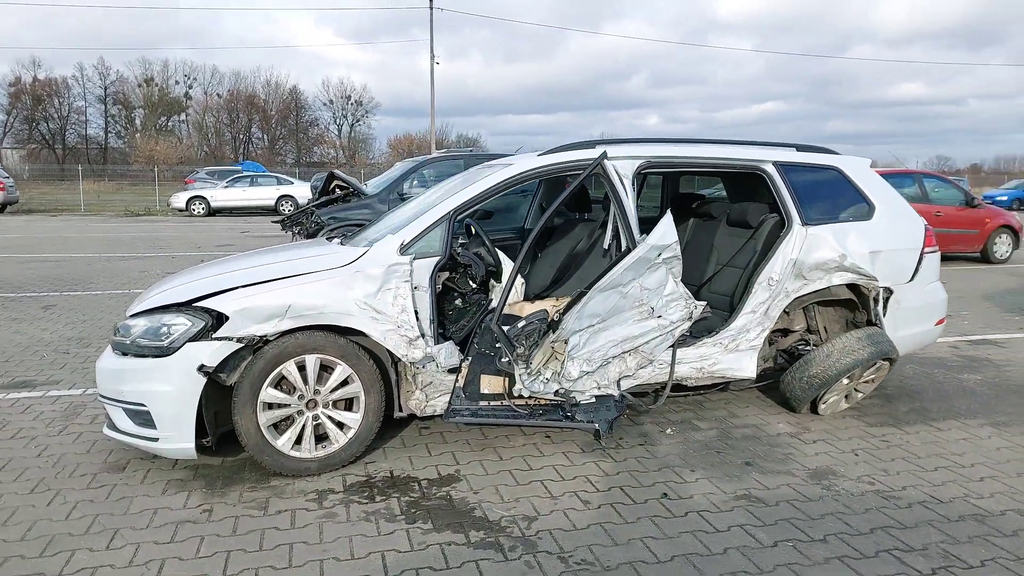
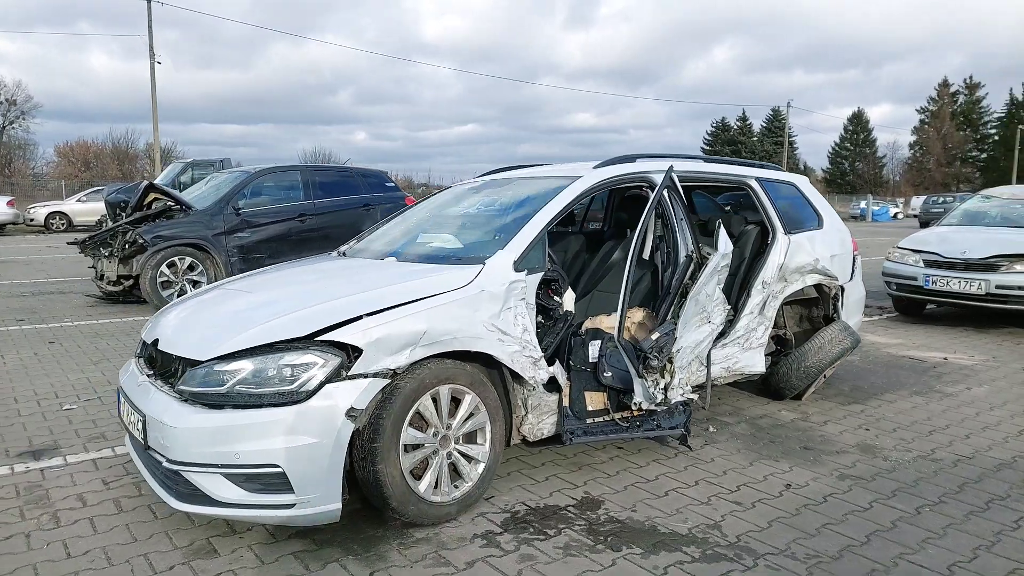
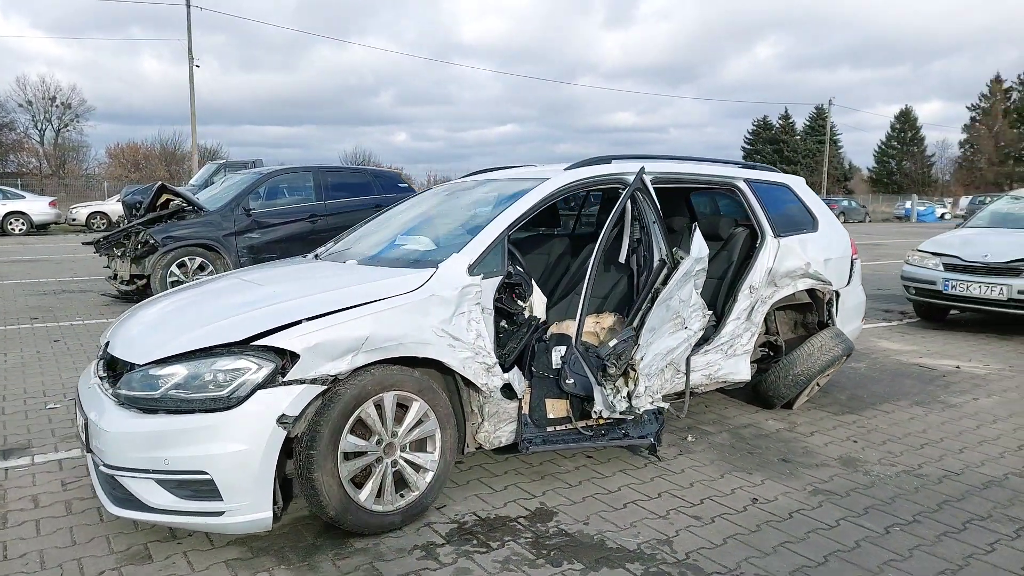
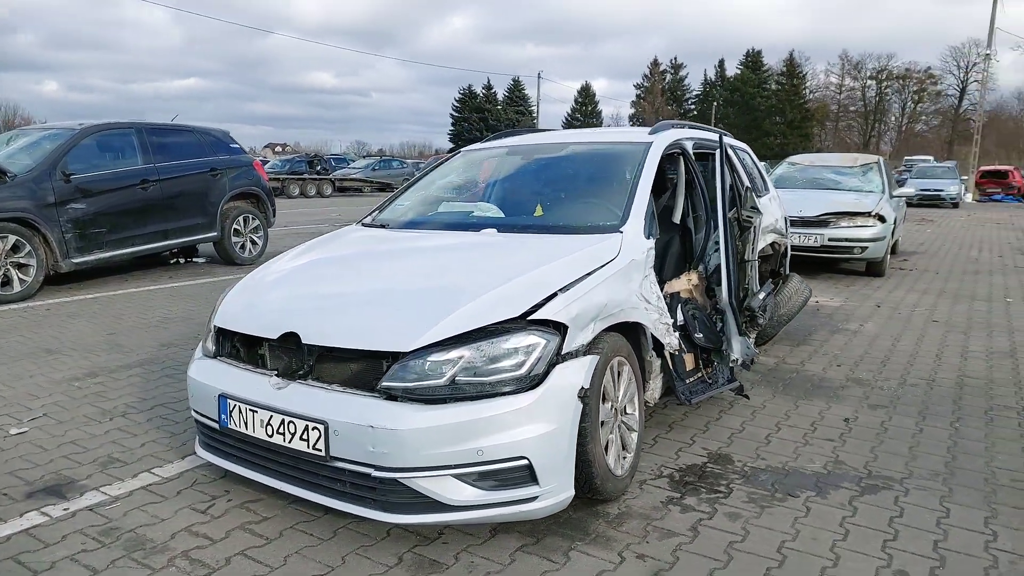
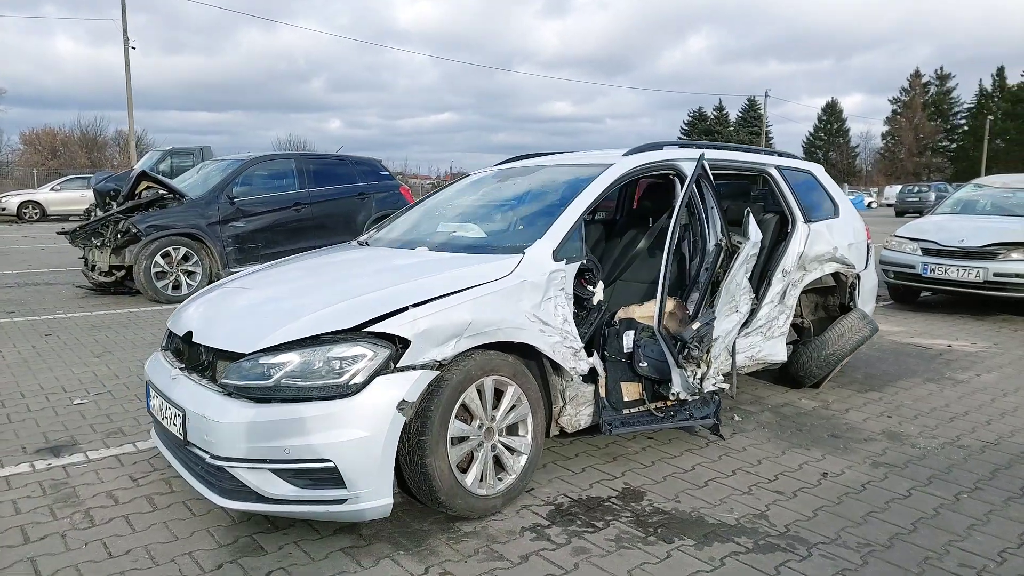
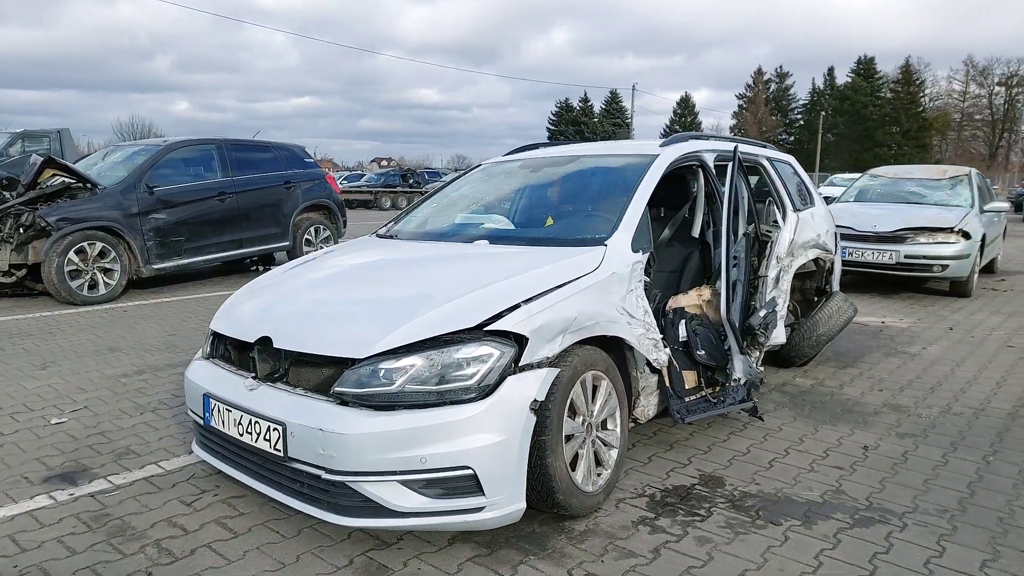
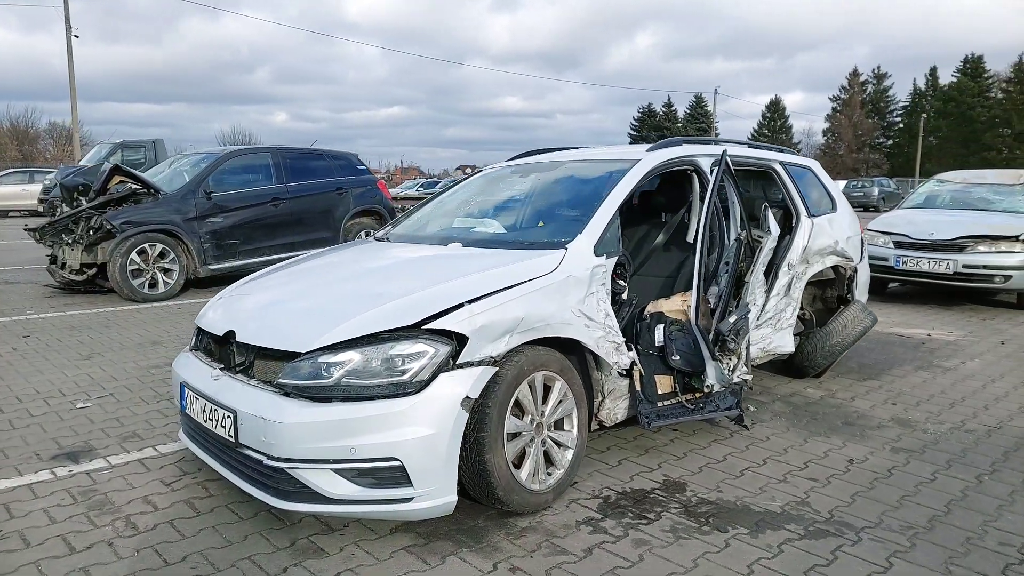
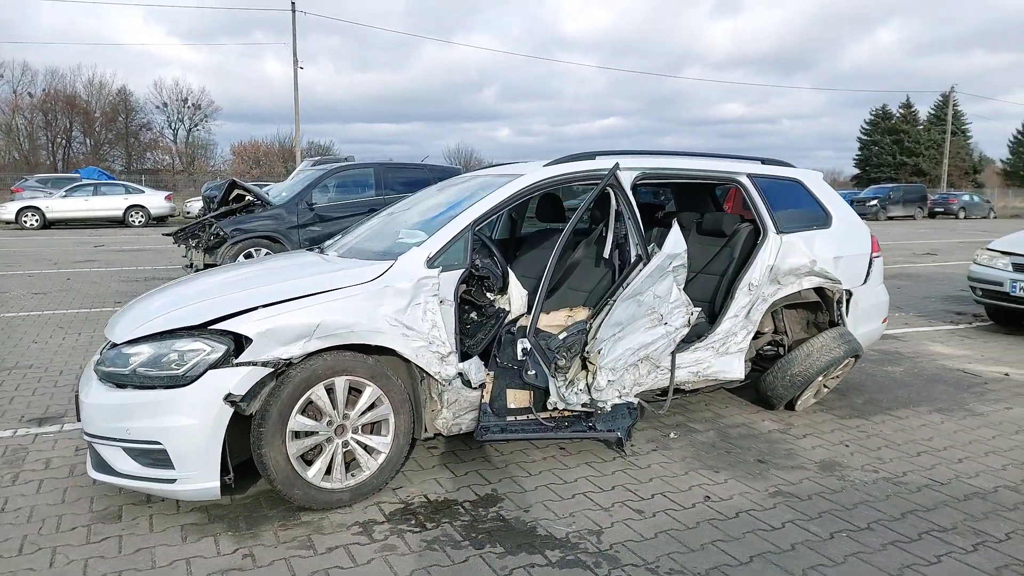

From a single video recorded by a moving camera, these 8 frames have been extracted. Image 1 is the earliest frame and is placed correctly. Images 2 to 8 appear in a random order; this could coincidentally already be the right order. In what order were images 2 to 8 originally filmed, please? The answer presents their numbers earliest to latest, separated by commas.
8, 3, 2, 5, 7, 6, 4
